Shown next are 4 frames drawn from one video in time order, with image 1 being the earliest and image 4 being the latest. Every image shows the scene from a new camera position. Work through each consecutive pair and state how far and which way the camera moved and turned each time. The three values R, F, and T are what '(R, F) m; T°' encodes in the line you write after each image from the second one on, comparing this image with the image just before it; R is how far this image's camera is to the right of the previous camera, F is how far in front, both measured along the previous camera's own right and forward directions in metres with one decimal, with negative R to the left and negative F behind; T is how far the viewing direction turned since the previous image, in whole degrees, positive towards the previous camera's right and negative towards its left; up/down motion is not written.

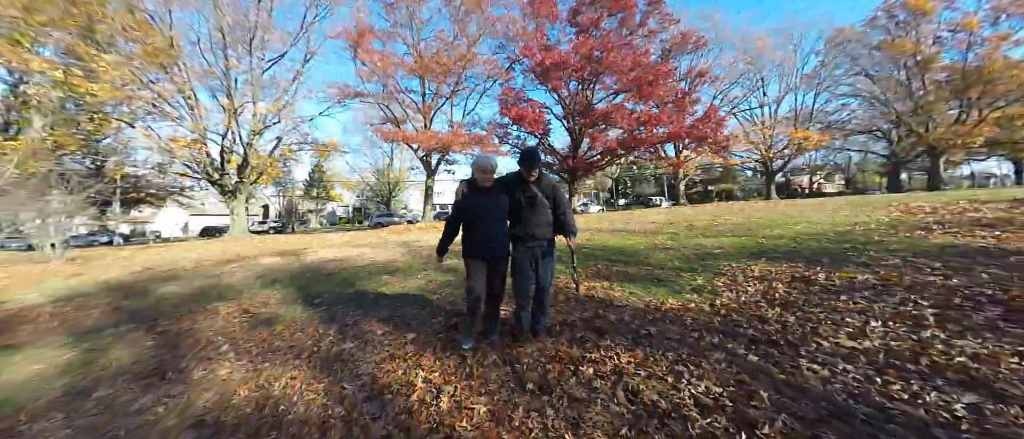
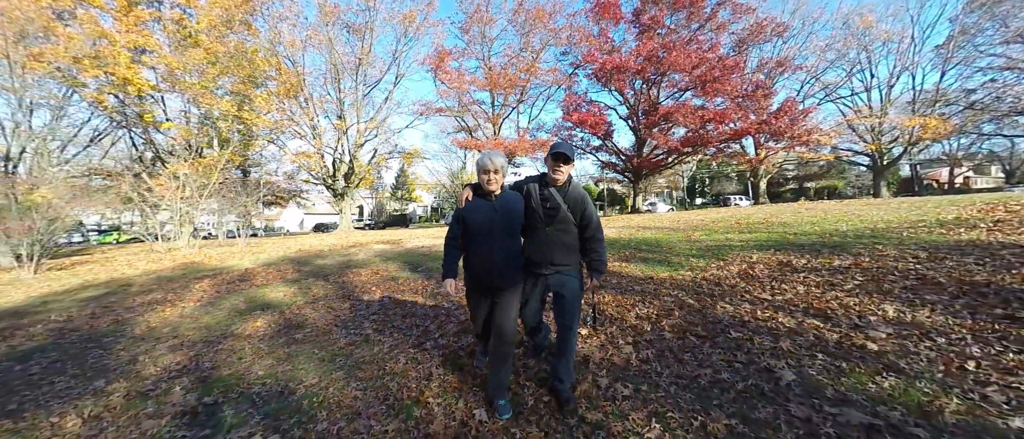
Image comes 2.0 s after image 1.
(+0.4, -1.4) m; -11°
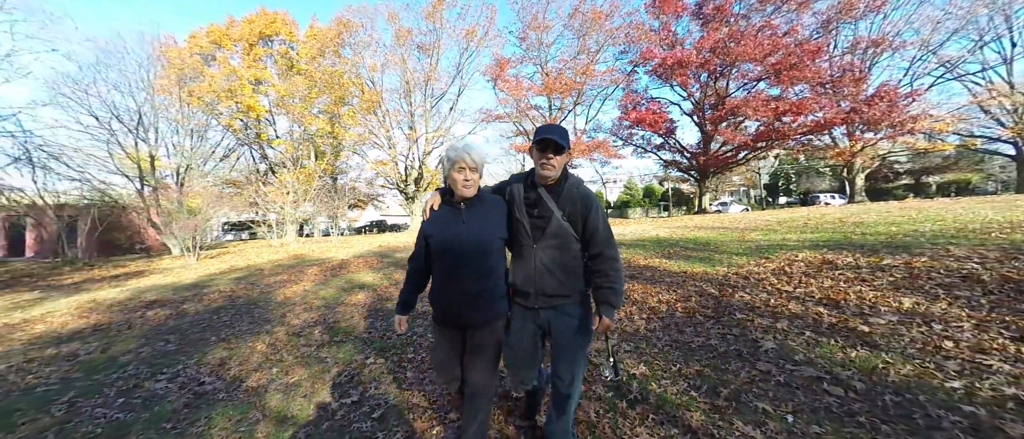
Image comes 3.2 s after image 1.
(+0.2, -0.7) m; -10°
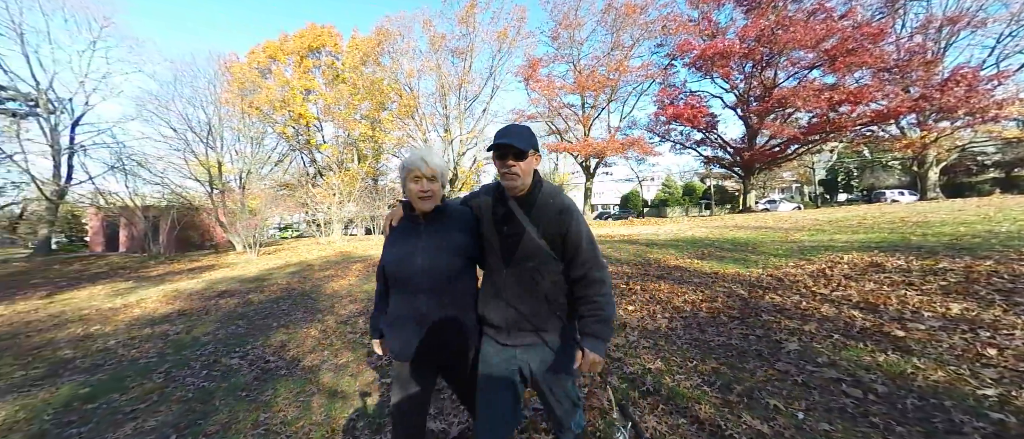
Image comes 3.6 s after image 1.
(+0.1, -0.2) m; -6°
